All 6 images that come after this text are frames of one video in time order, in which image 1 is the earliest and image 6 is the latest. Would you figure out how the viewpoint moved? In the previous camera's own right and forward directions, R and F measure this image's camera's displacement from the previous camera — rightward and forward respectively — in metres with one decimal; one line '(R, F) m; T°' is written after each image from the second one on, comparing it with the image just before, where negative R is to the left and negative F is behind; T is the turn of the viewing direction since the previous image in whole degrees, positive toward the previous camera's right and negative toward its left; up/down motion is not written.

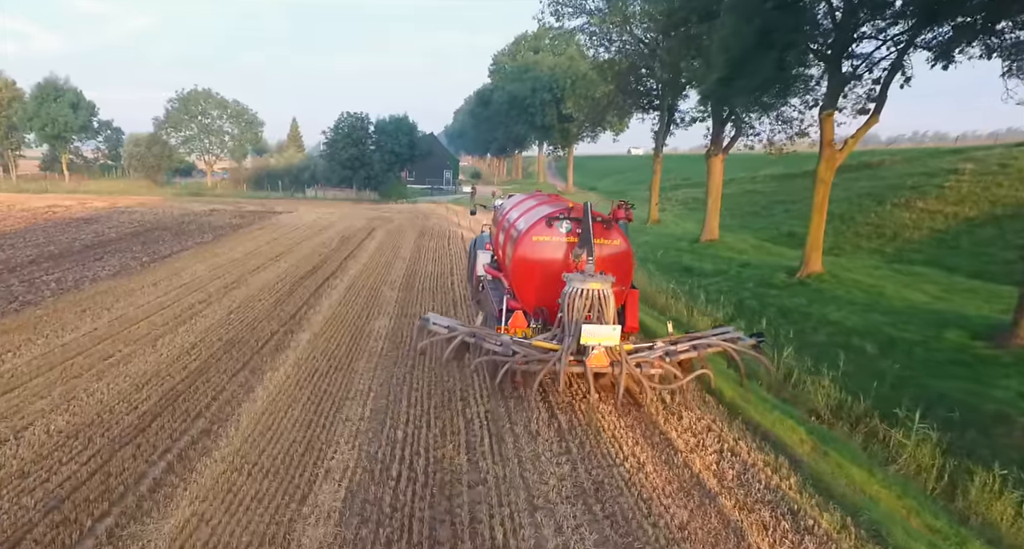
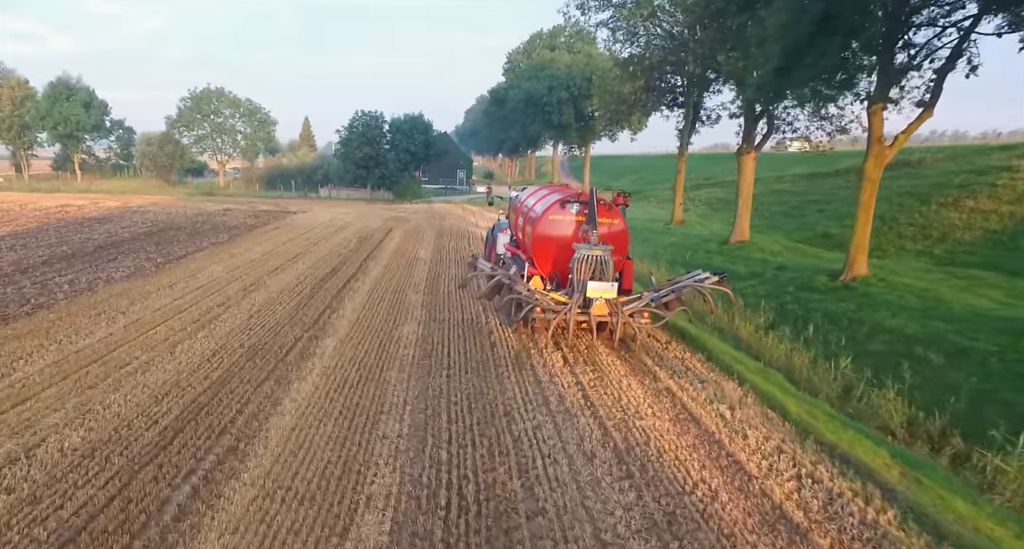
(-0.4, +0.5) m; -1°
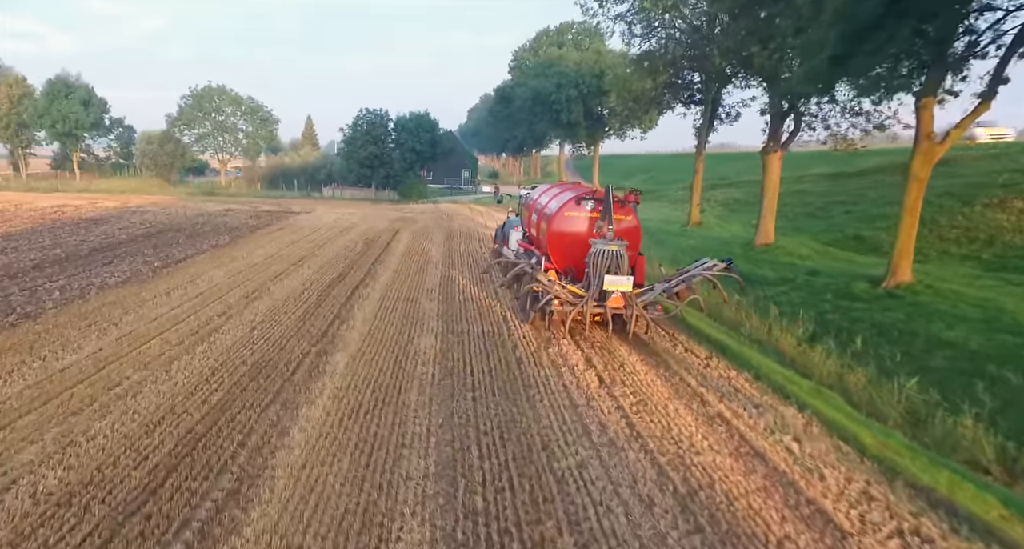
(-0.4, +0.8) m; 0°
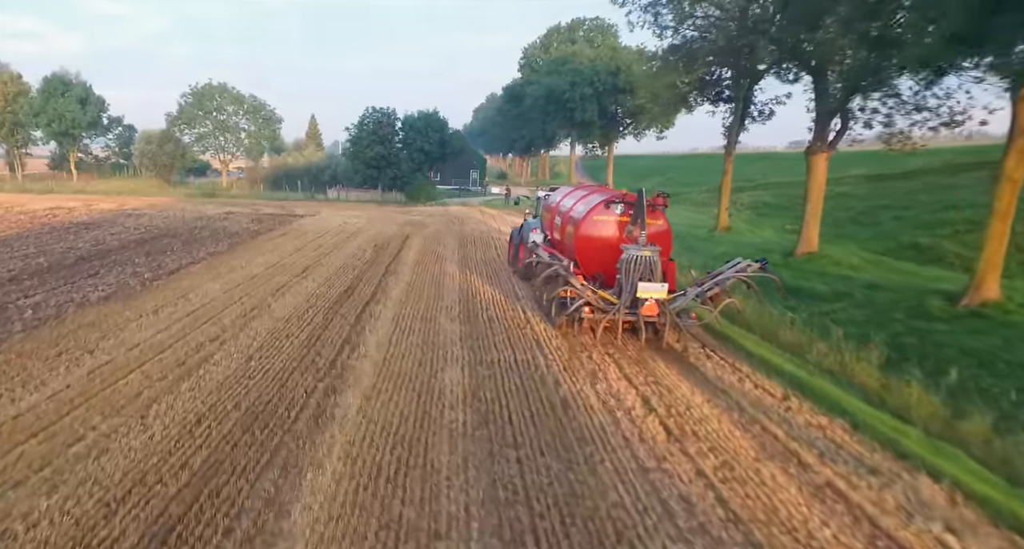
(-0.5, +1.3) m; 0°
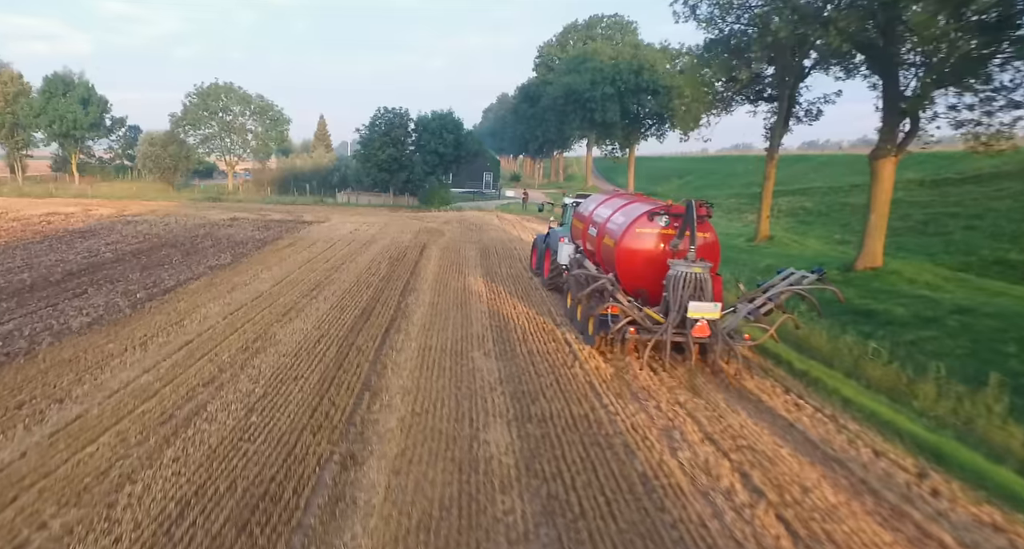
(-0.6, +1.4) m; -1°
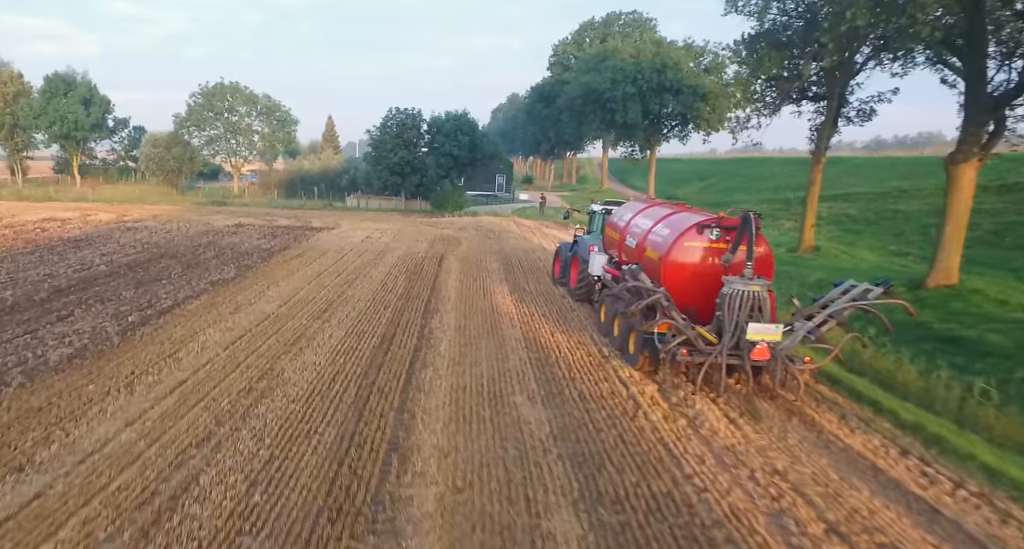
(-0.6, +1.3) m; -1°
